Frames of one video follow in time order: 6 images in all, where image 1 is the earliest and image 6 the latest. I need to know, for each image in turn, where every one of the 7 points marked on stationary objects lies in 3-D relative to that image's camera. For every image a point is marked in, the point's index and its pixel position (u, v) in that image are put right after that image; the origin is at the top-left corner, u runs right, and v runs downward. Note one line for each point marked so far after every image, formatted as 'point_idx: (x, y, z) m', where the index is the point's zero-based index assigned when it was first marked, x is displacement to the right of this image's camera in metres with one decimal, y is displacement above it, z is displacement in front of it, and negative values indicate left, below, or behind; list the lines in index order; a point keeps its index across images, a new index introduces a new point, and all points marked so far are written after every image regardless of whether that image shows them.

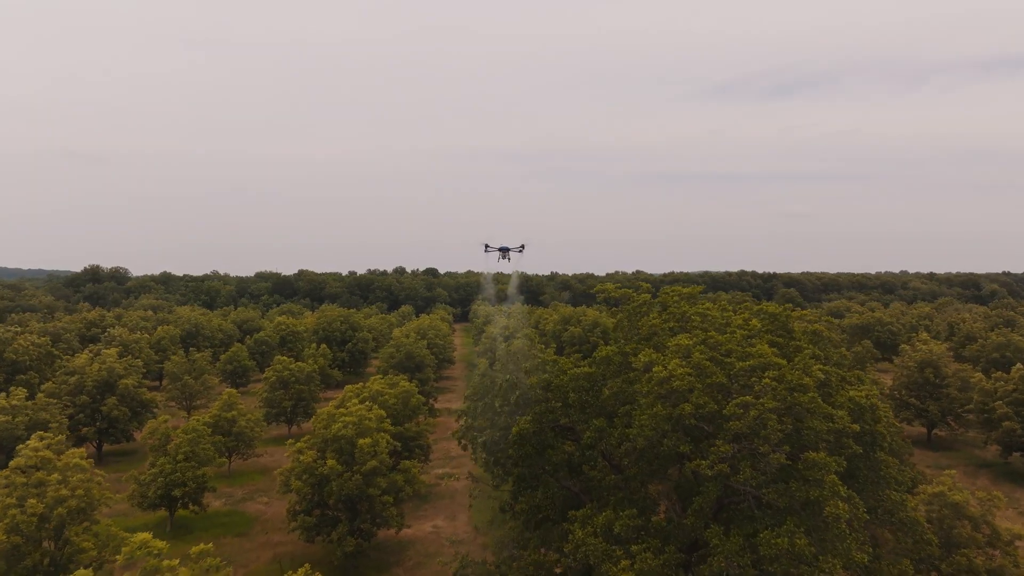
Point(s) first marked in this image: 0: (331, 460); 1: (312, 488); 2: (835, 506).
0: (-7.3, -6.9, +19.2) m
1: (-8.2, -8.2, +19.6) m
2: (+6.2, -4.2, +9.2) m
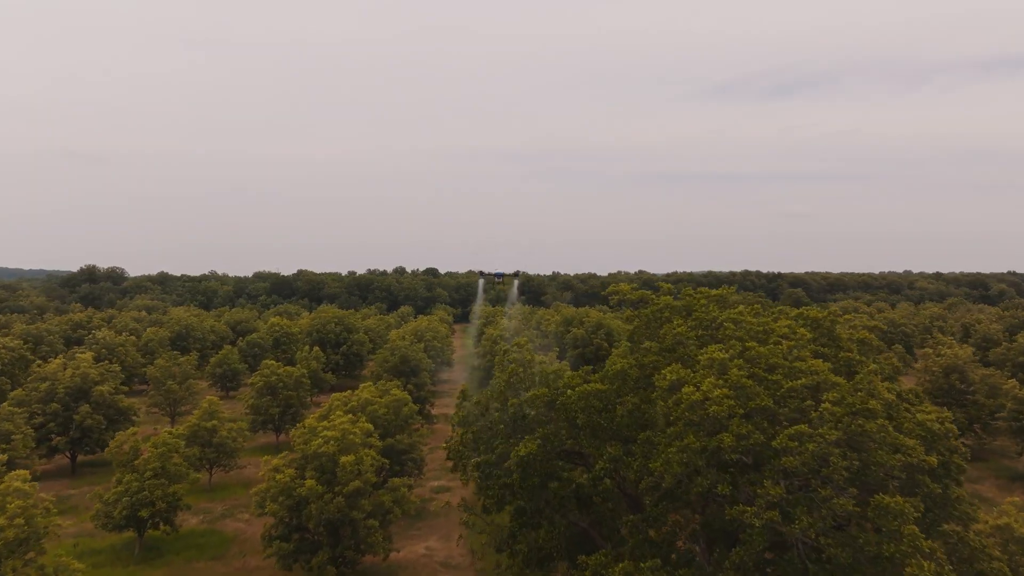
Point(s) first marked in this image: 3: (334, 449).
0: (-7.3, -6.9, +17.3) m
1: (-8.2, -8.2, +17.7) m
2: (+6.1, -4.2, +7.2) m
3: (-6.7, -6.1, +18.0) m
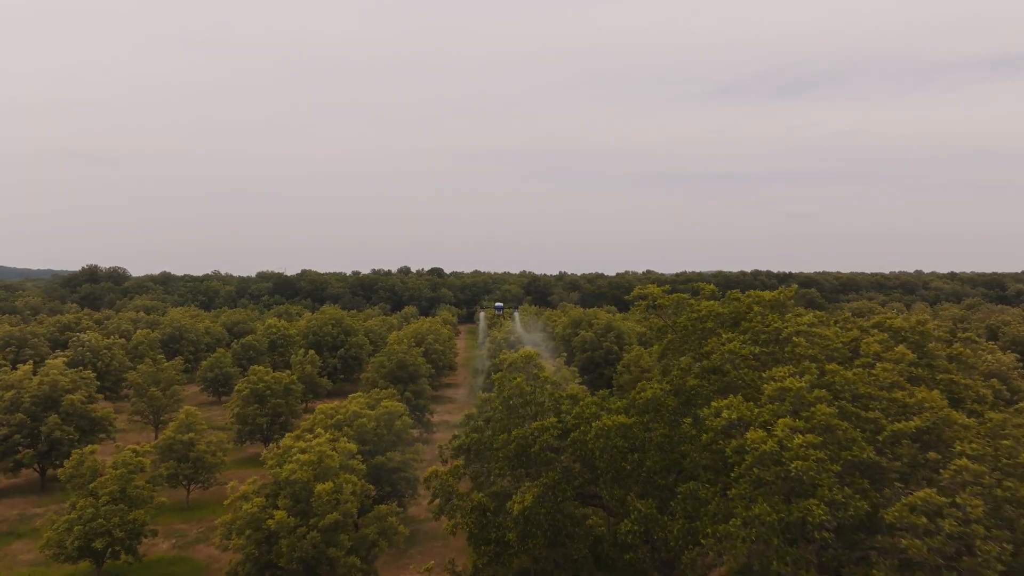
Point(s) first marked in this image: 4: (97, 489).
0: (-7.3, -7.0, +14.9) m
1: (-8.1, -8.3, +15.3) m
2: (+6.1, -4.3, +4.8) m
3: (-6.6, -6.1, +15.6) m
4: (-15.9, -7.7, +18.4) m
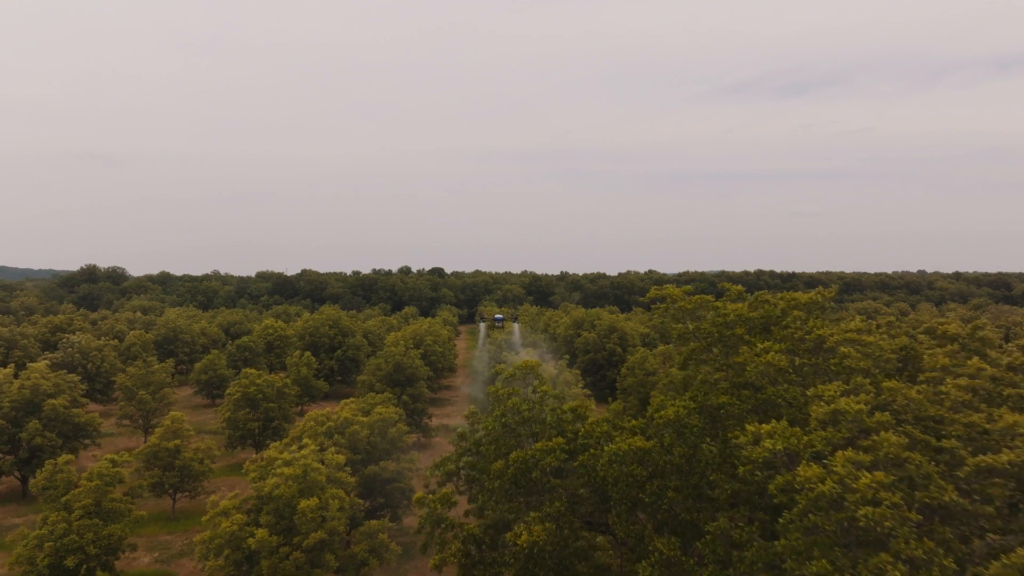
0: (-7.3, -7.0, +13.8) m
1: (-8.1, -8.3, +14.2) m
2: (+6.1, -4.3, +3.6) m
3: (-6.6, -6.1, +14.5) m
4: (-15.9, -7.8, +17.3) m
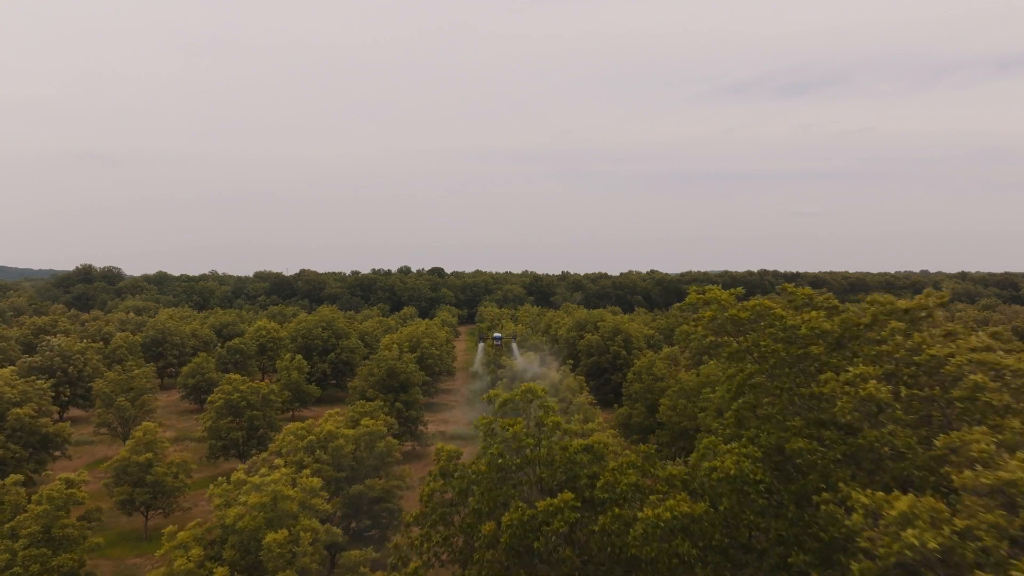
0: (-7.3, -7.0, +12.0) m
1: (-8.1, -8.3, +12.4) m
2: (+6.0, -4.3, +1.7) m
3: (-6.7, -6.1, +12.6) m
4: (-15.9, -7.8, +15.4) m
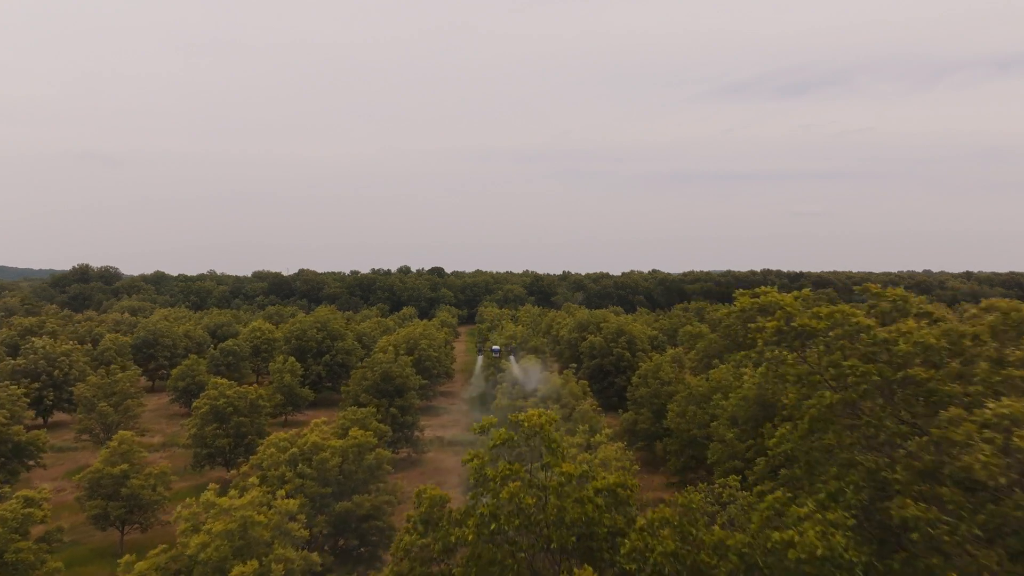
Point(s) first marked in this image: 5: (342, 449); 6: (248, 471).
0: (-7.3, -7.0, +10.5) m
1: (-8.2, -8.3, +10.9) m
2: (+6.0, -4.3, +0.3) m
3: (-6.7, -6.1, +11.2) m
4: (-15.9, -7.8, +14.0) m
5: (-6.3, -6.0, +17.9) m
6: (-9.4, -6.2, +16.8) m
